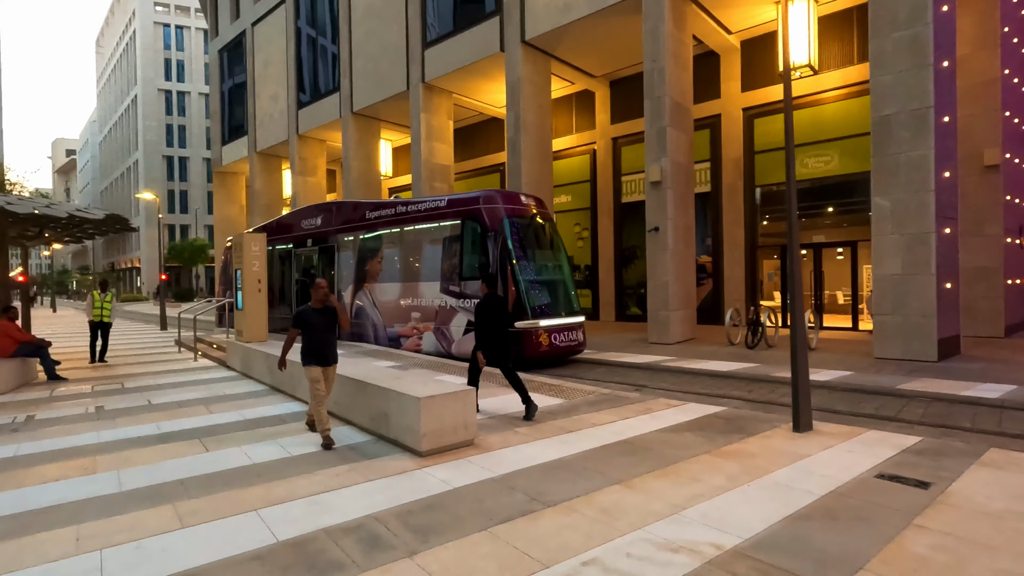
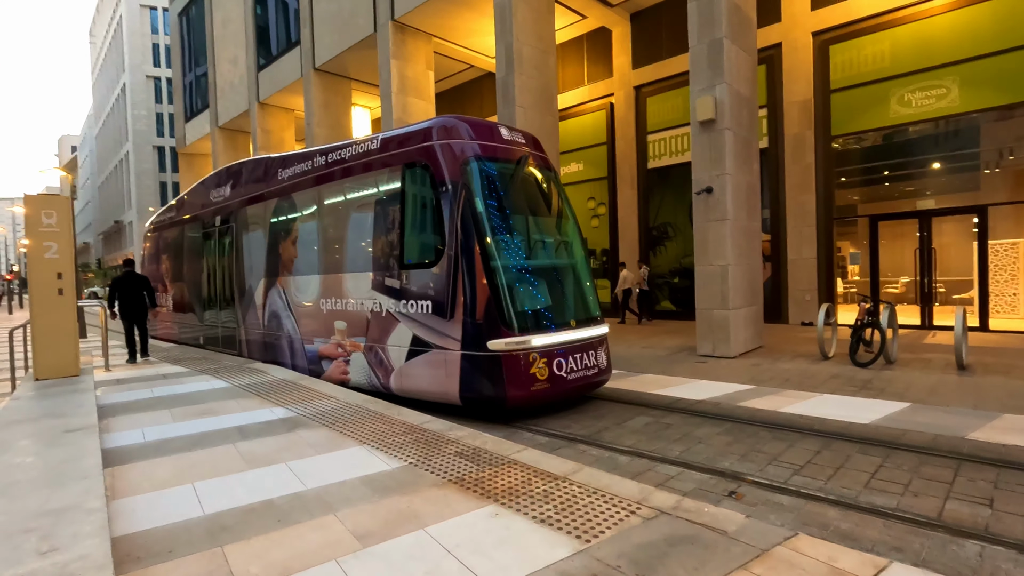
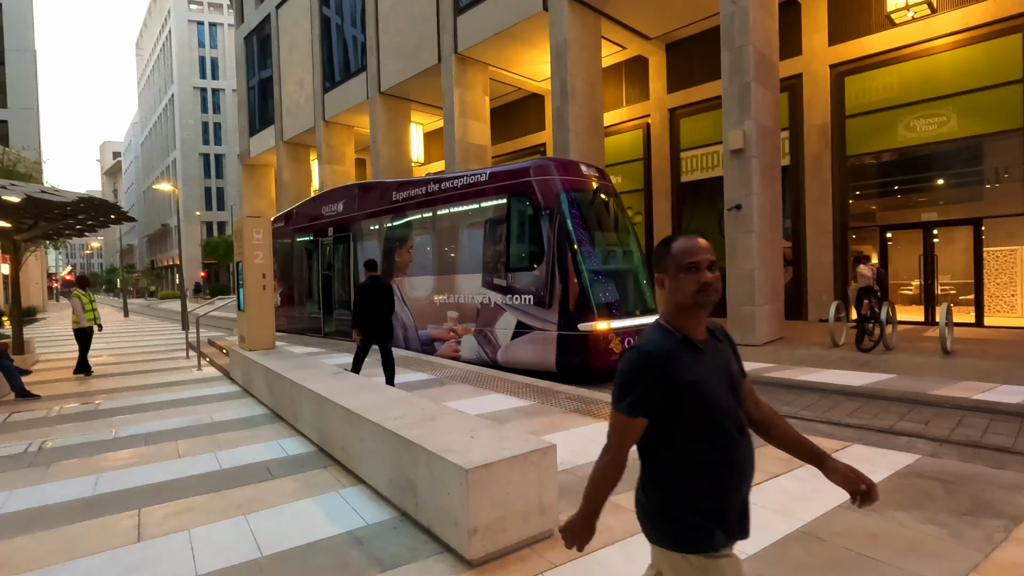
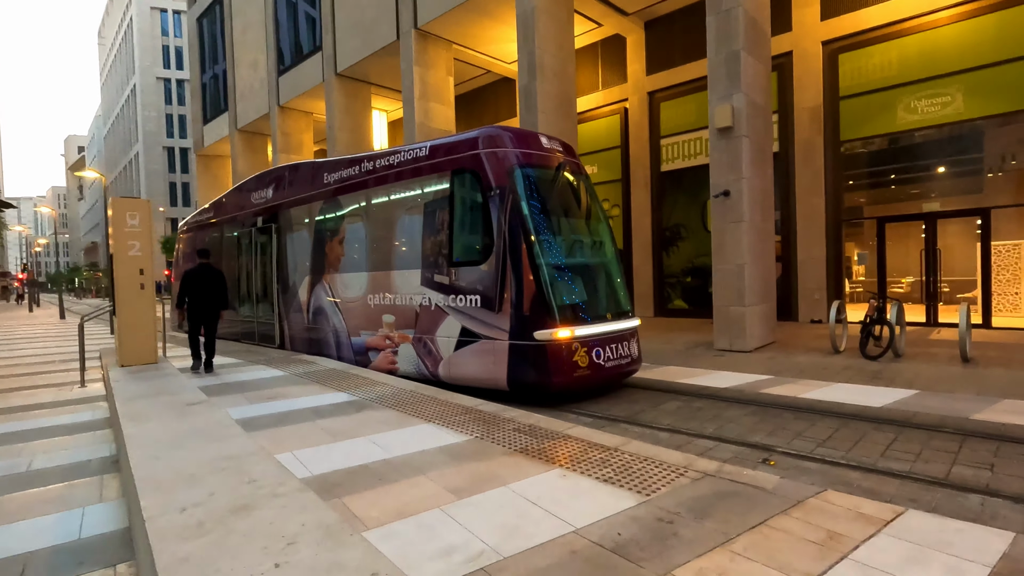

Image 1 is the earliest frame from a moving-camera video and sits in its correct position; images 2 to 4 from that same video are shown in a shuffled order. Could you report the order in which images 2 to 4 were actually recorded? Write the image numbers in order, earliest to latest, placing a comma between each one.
3, 4, 2
